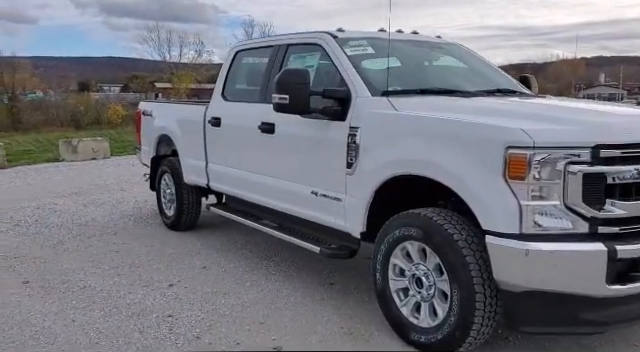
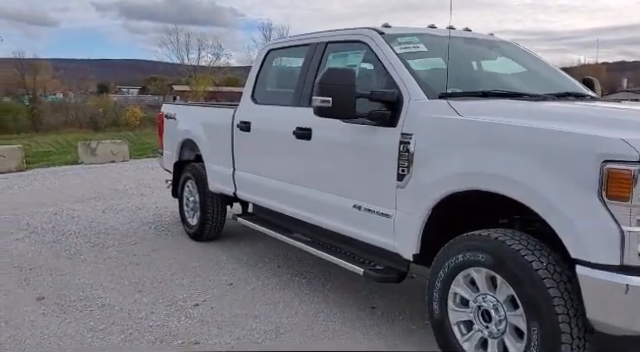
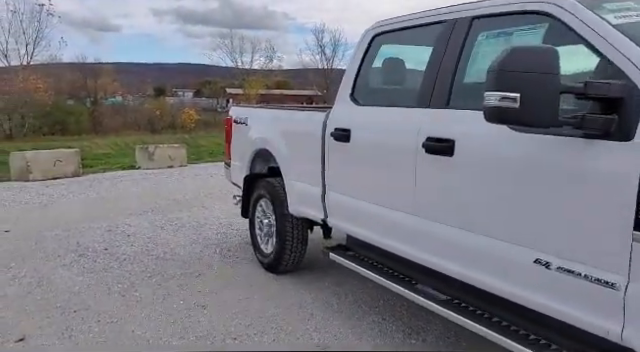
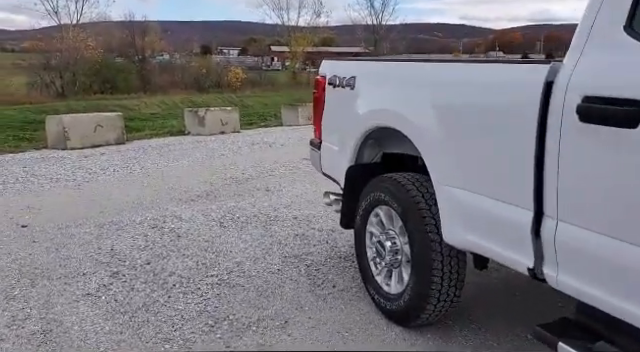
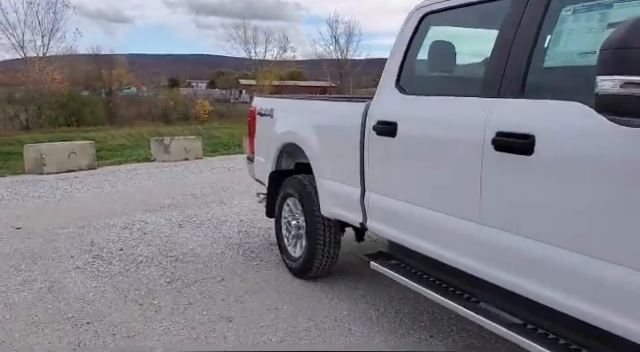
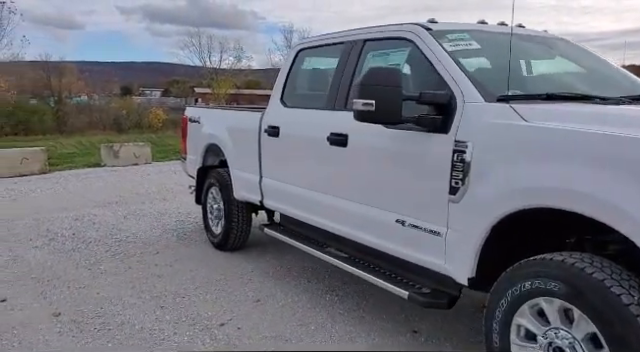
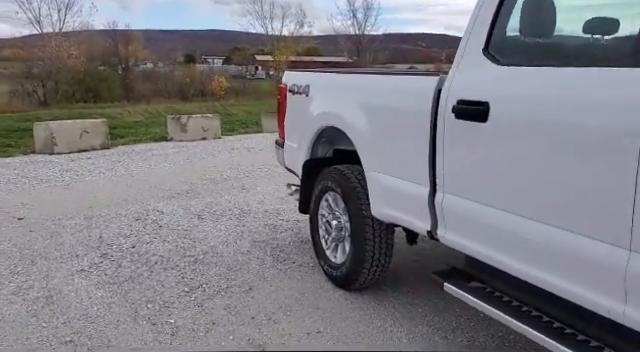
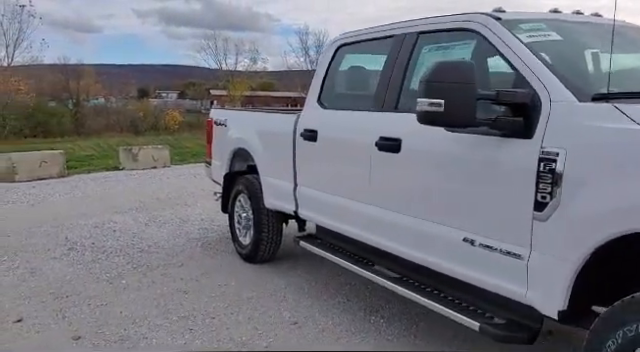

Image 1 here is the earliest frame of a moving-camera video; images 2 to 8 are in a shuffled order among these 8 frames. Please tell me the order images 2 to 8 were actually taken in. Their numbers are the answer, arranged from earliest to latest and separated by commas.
2, 6, 8, 3, 5, 7, 4
